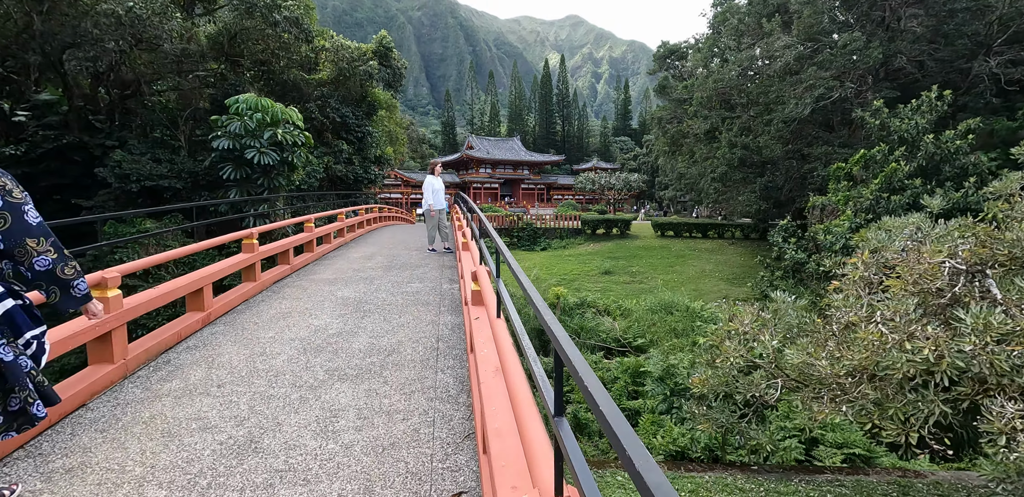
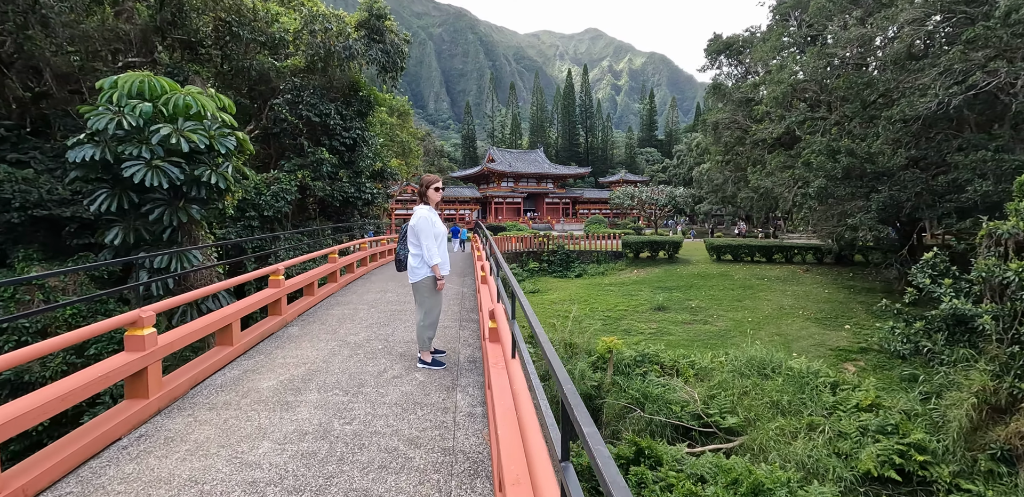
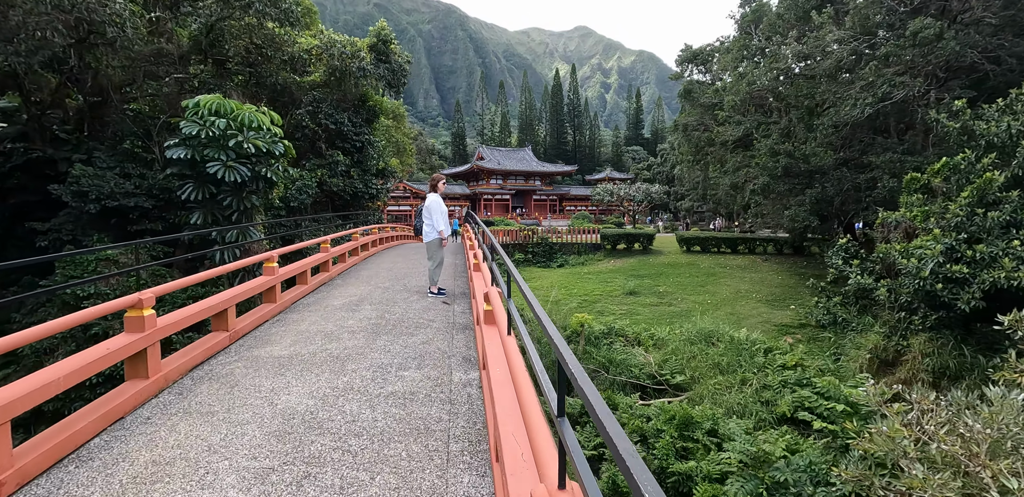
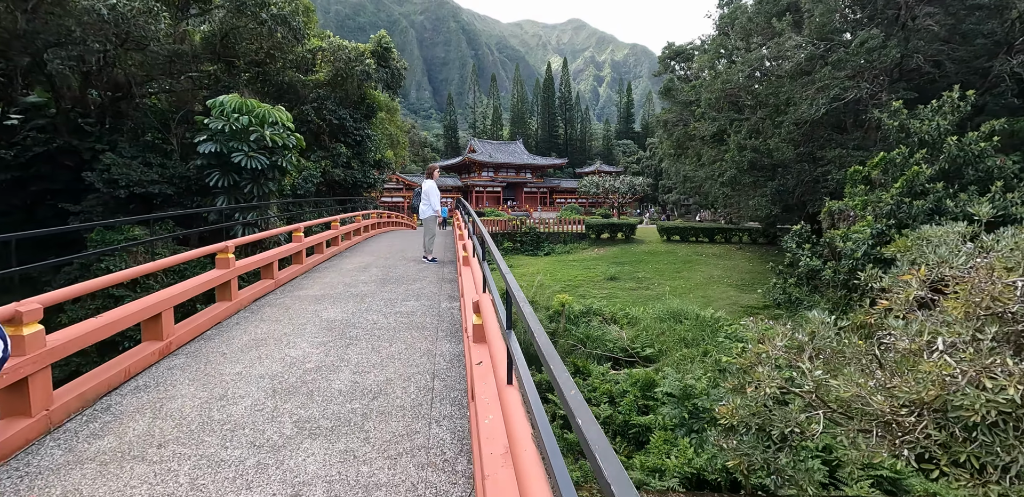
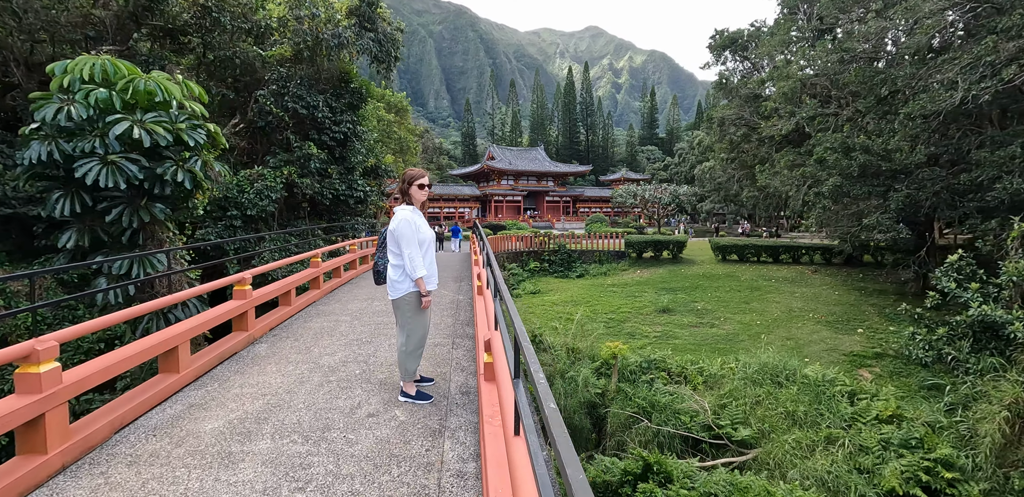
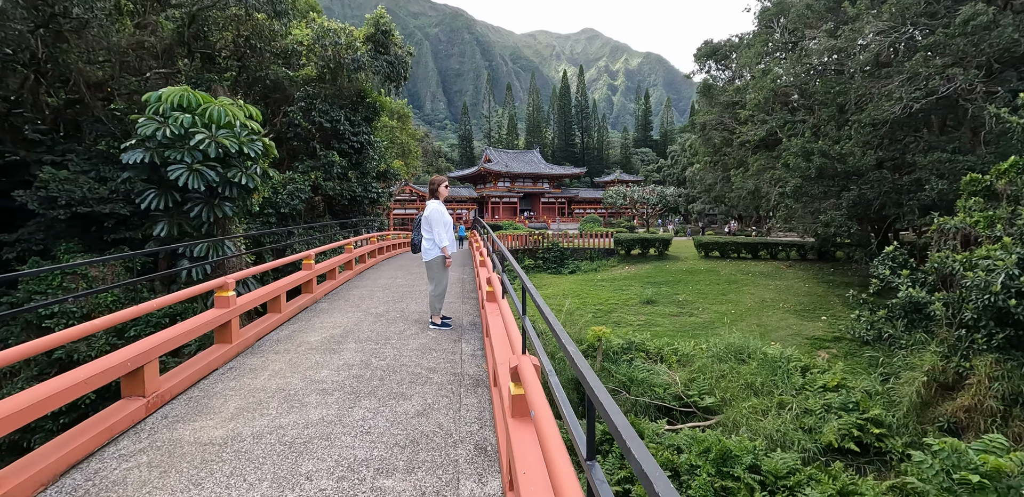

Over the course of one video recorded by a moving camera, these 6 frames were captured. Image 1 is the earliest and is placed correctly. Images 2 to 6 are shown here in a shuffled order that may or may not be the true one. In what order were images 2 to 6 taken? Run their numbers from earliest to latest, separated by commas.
4, 3, 6, 2, 5
